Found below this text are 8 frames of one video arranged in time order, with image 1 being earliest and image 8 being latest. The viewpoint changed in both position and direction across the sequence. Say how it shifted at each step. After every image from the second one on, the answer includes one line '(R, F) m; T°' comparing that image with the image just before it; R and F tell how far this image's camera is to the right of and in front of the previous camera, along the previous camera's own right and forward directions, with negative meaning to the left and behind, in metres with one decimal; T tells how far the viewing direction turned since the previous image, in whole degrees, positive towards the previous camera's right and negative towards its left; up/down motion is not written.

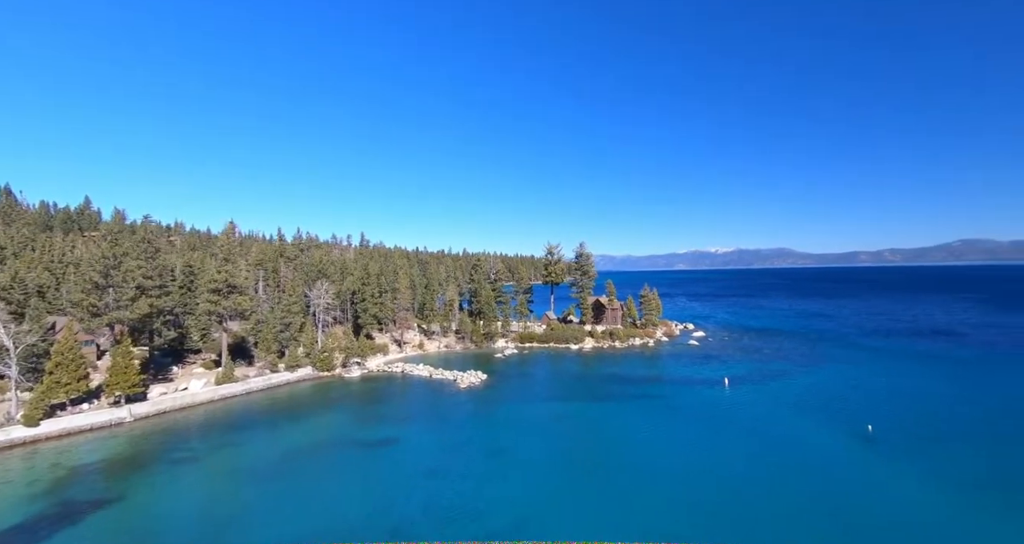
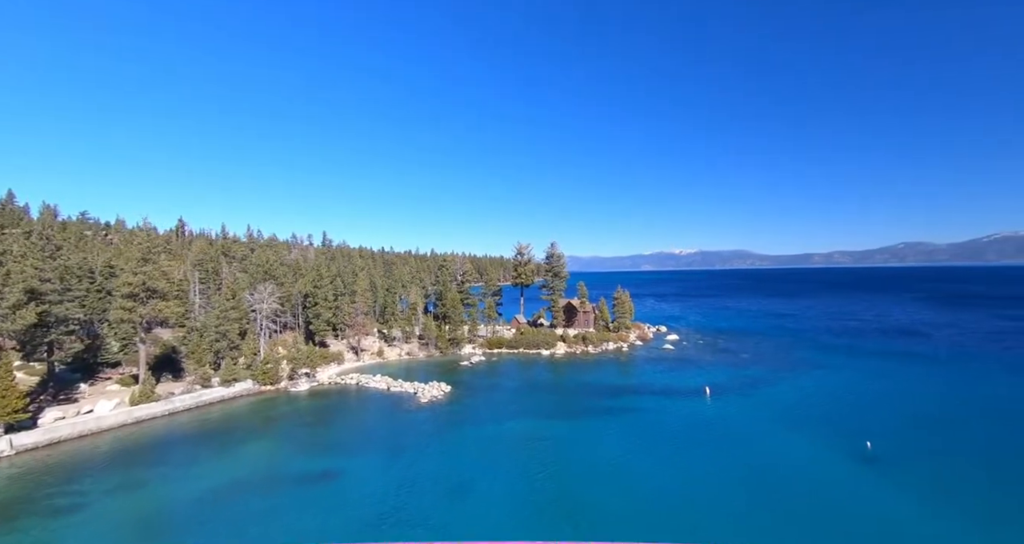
(+0.2, +4.5) m; +4°
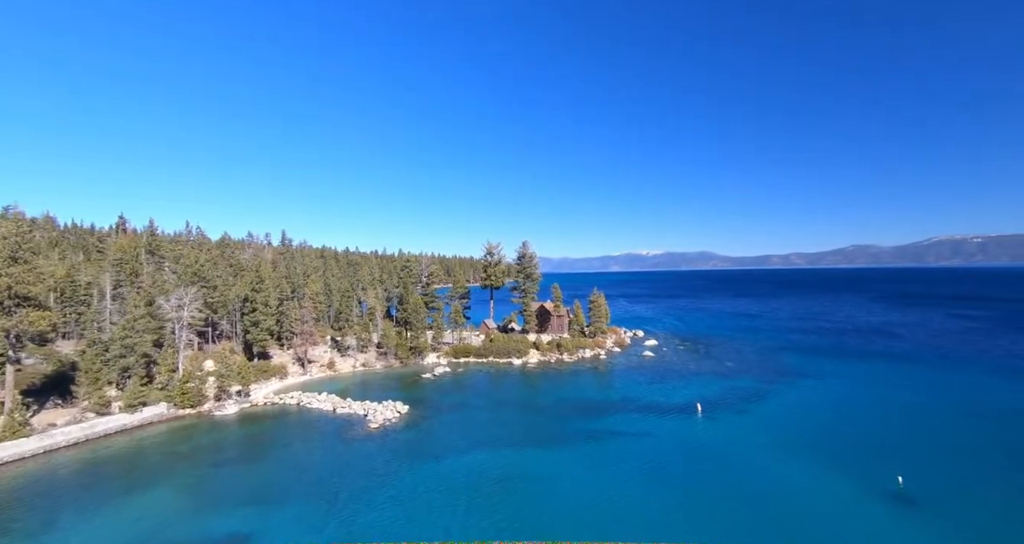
(+0.2, +6.3) m; +3°
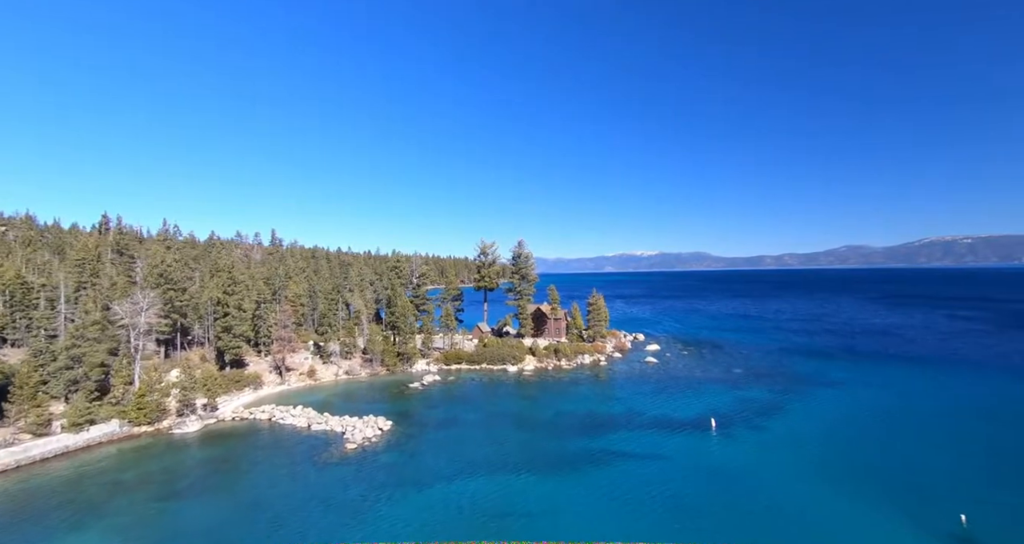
(+0.1, +4.1) m; +1°
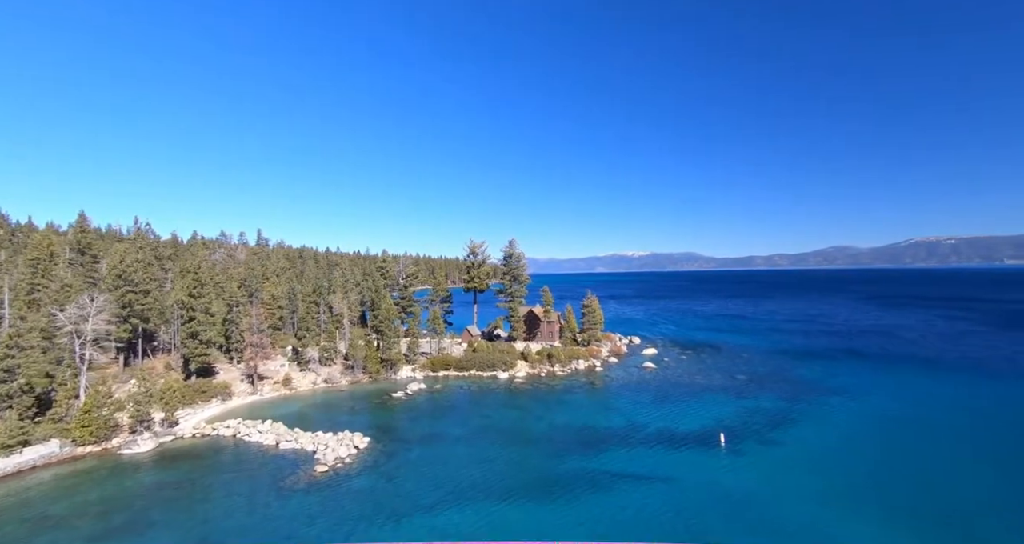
(+0.1, +3.5) m; +1°
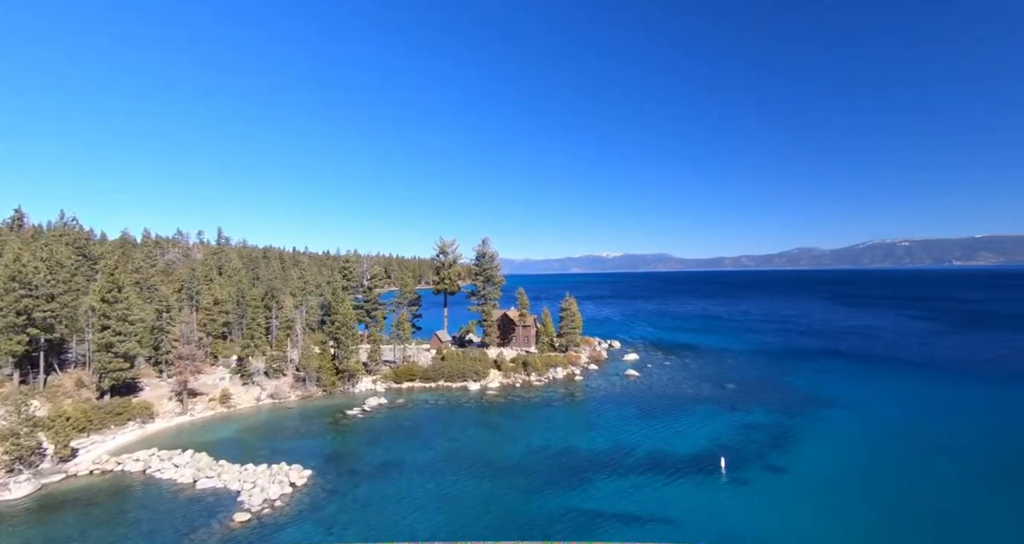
(+0.4, +5.3) m; +3°
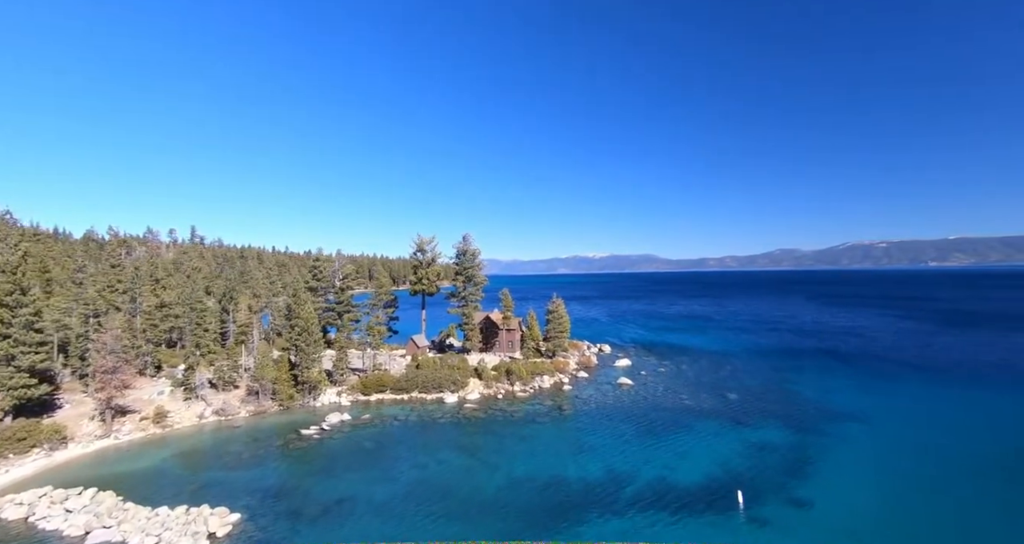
(+0.6, +5.3) m; +1°
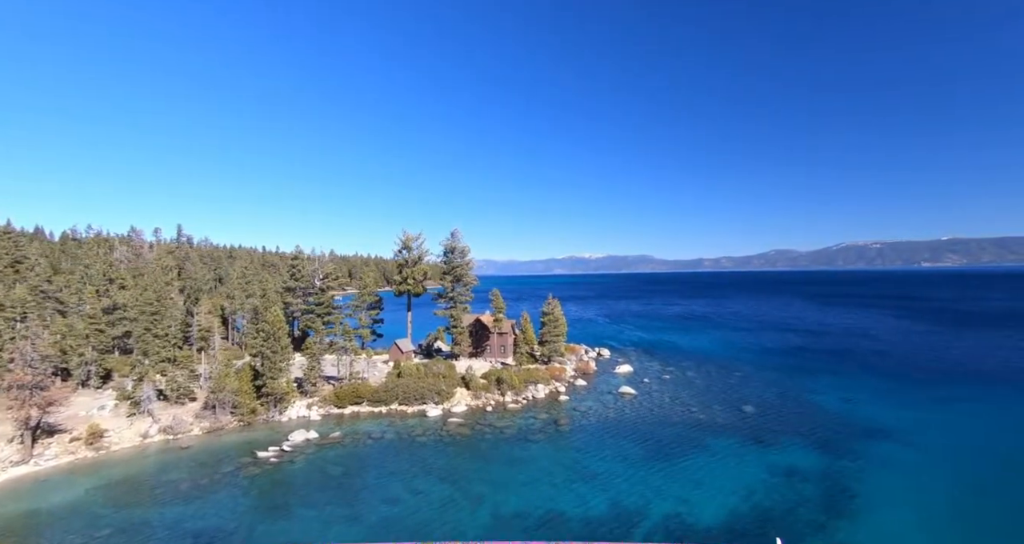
(+0.5, +4.9) m; 0°
